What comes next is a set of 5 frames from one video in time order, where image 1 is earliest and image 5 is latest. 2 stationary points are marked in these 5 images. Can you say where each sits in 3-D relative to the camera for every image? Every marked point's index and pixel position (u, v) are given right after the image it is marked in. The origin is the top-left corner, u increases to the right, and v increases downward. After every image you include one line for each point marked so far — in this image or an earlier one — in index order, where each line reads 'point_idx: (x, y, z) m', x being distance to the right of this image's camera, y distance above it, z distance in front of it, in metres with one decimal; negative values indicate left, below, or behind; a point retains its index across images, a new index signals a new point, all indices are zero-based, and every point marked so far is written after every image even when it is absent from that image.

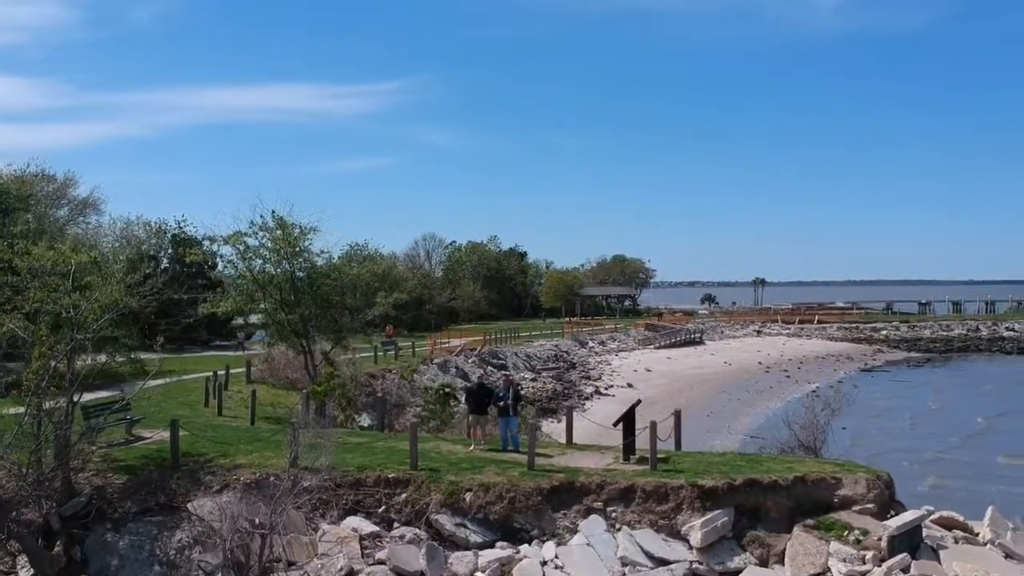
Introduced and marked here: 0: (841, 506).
0: (+5.5, -3.7, +15.8) m
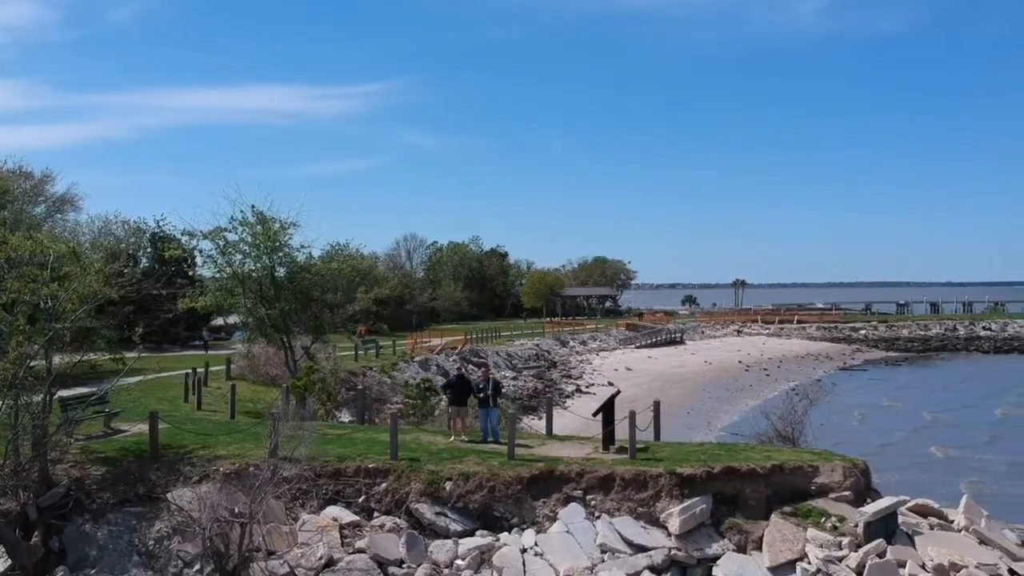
0: (+5.2, -3.5, +15.9) m
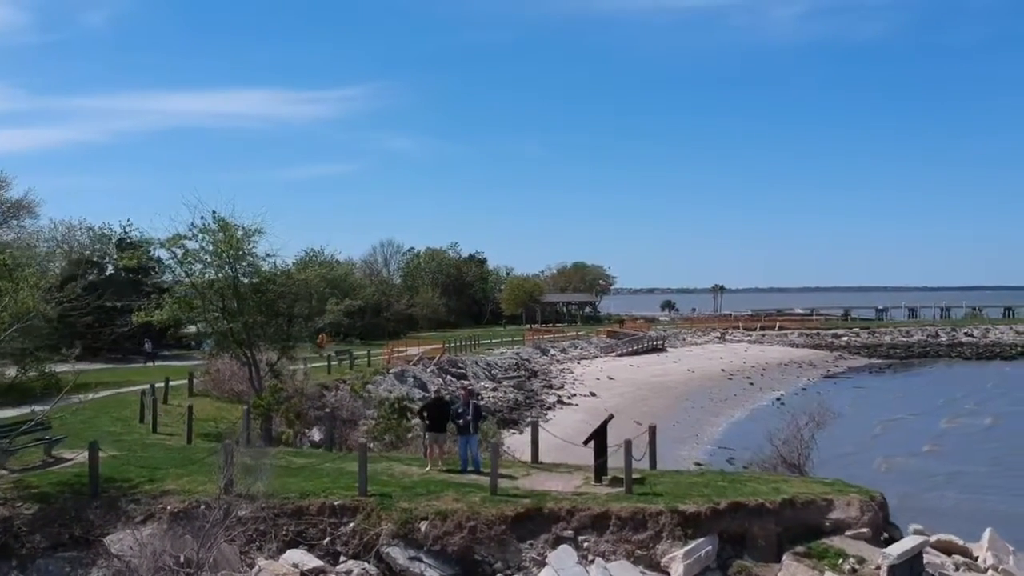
0: (+4.9, -3.7, +14.4) m
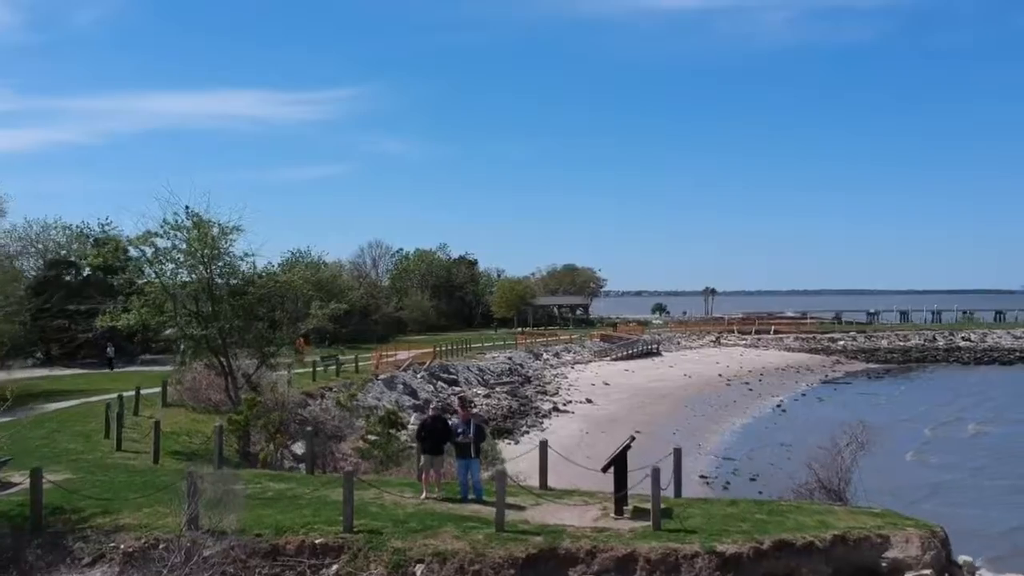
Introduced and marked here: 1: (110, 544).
0: (+5.0, -3.8, +12.5) m
1: (-5.4, -3.4, +12.6) m
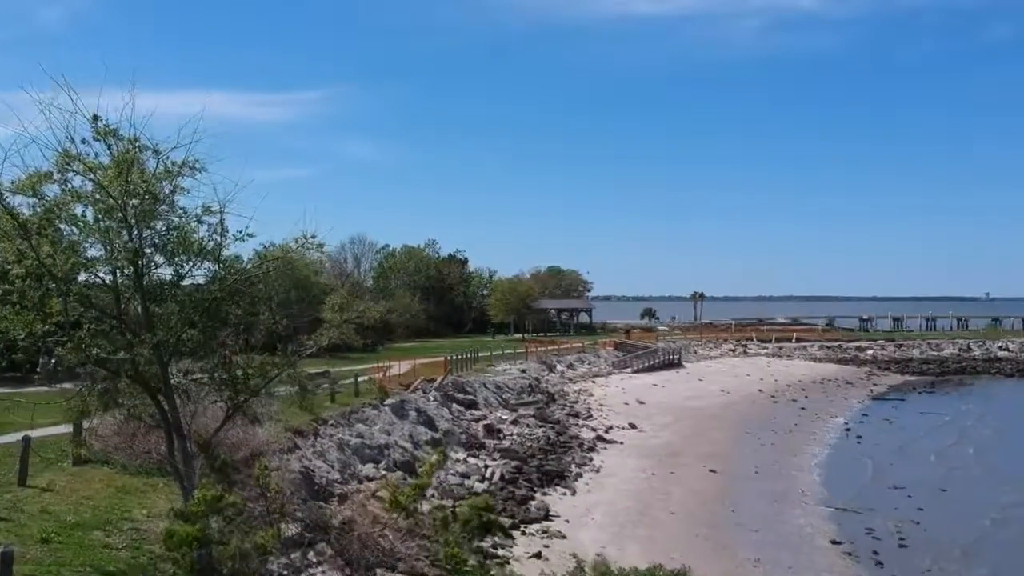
0: (+7.7, -3.6, +2.9) m
1: (-2.7, -3.2, +2.7) m
